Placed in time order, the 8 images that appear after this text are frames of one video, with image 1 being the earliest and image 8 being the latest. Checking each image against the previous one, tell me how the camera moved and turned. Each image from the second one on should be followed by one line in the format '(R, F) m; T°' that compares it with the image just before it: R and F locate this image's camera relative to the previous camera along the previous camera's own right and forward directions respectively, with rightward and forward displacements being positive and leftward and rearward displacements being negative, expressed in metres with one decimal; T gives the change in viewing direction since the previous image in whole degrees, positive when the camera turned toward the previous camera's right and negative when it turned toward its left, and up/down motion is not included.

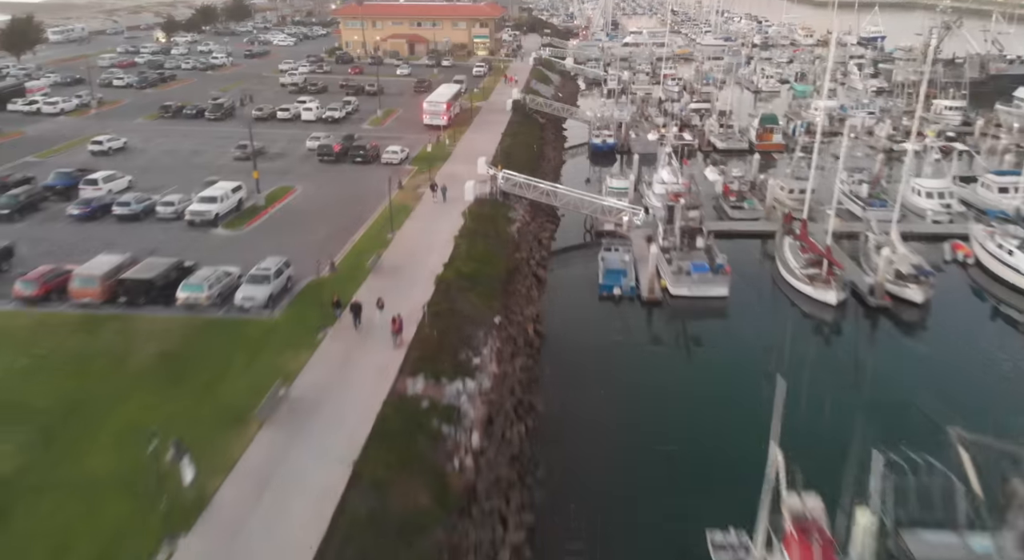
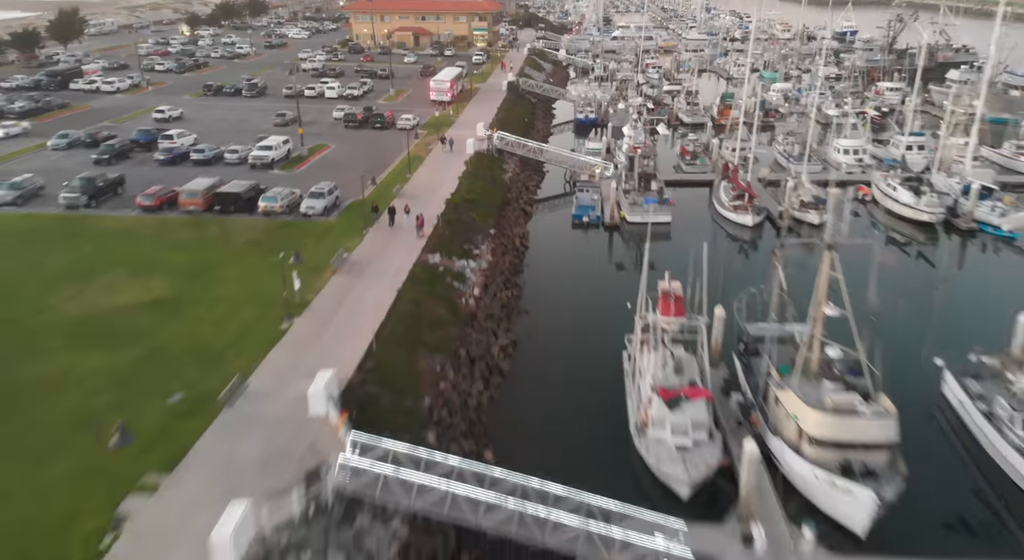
(+0.3, -7.1) m; 0°
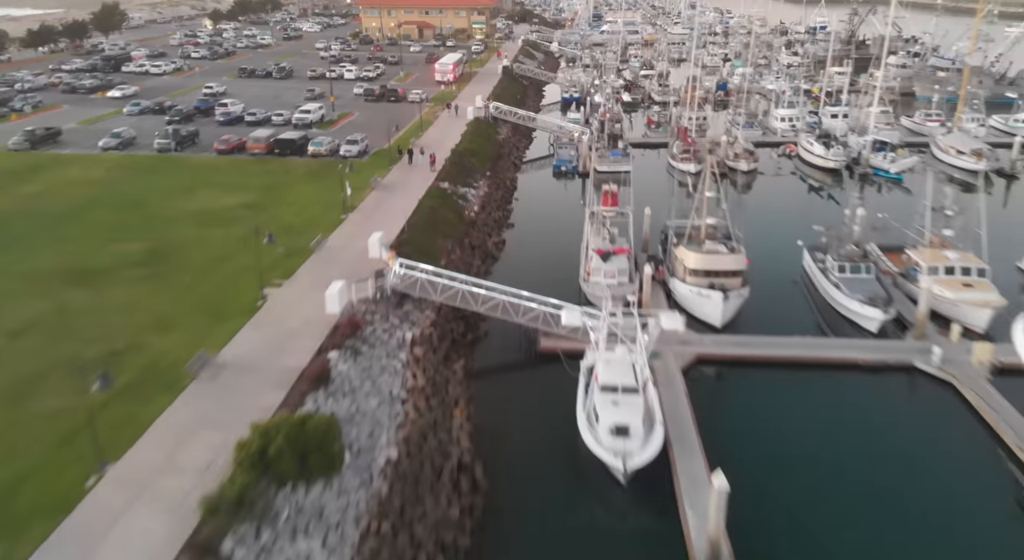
(+0.3, -7.8) m; 0°
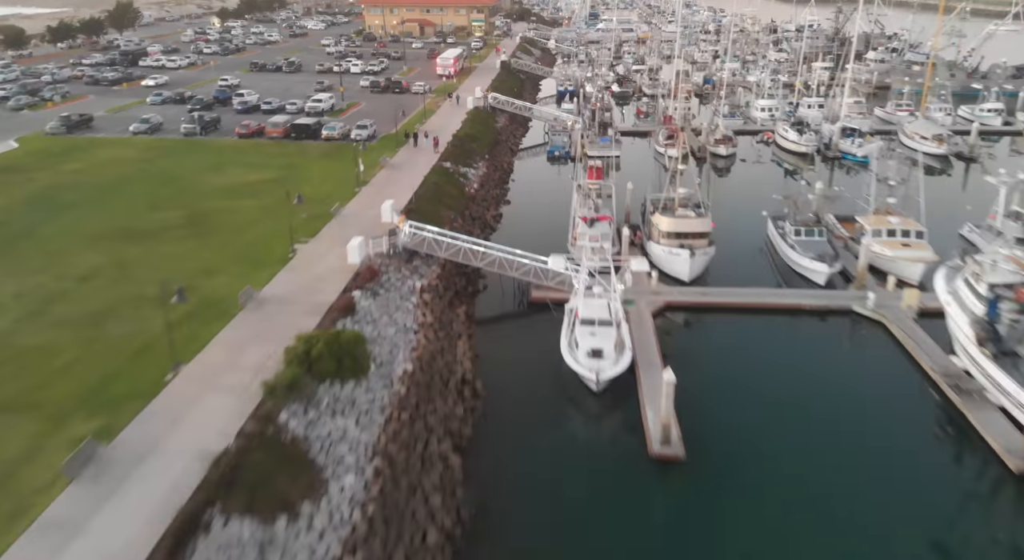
(+0.1, -3.1) m; 0°
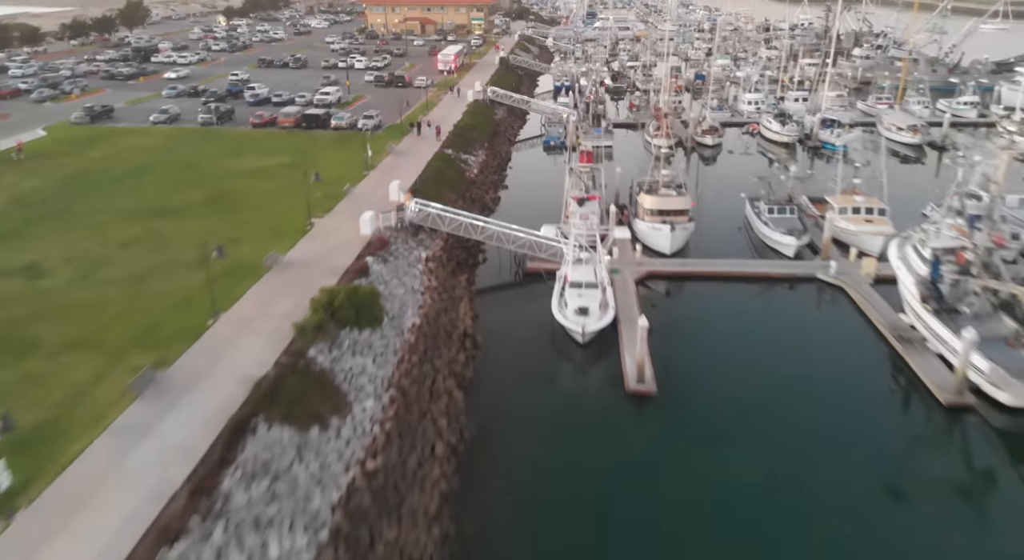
(+0.1, -2.3) m; 0°
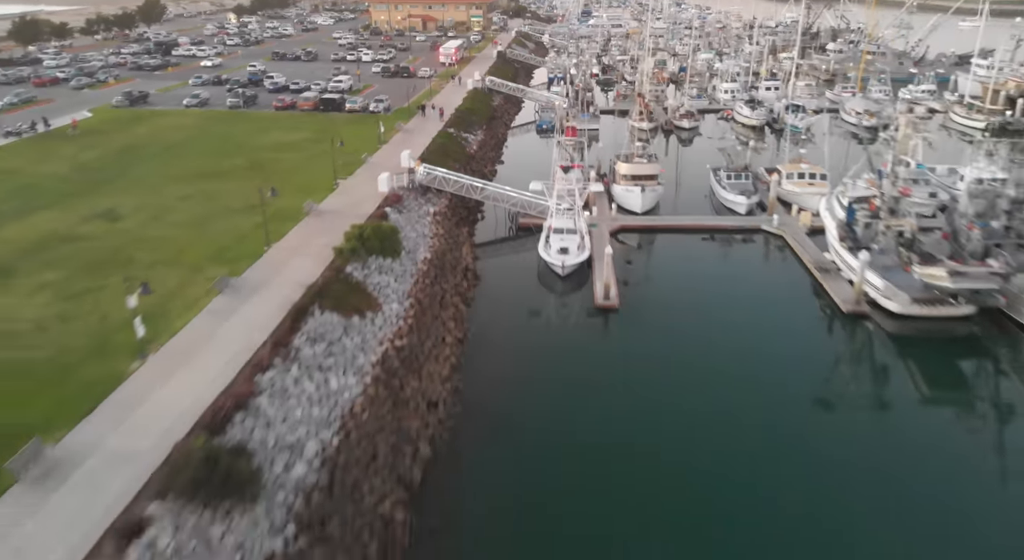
(+0.2, -4.5) m; 0°
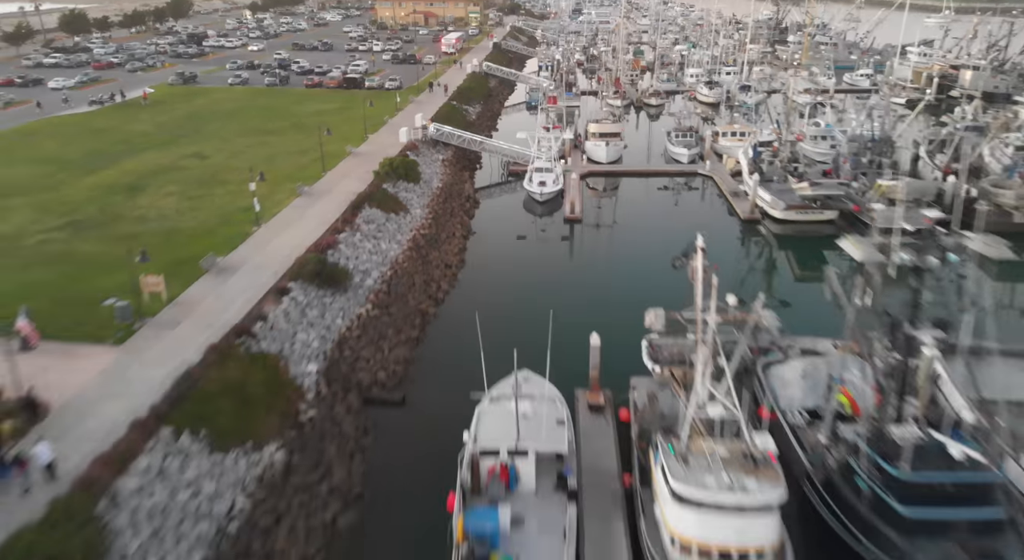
(+0.3, -8.1) m; 0°
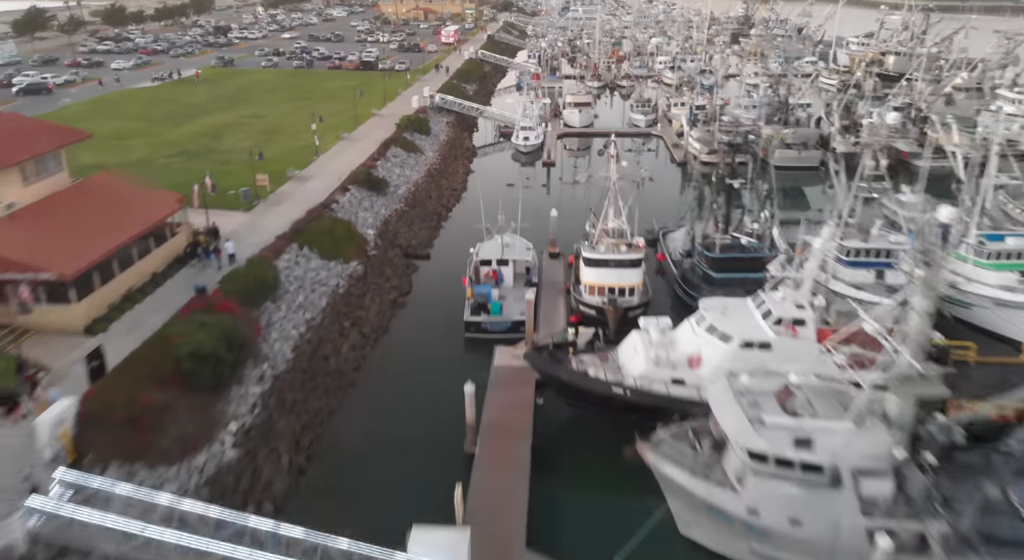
(+0.3, -9.1) m; 0°
